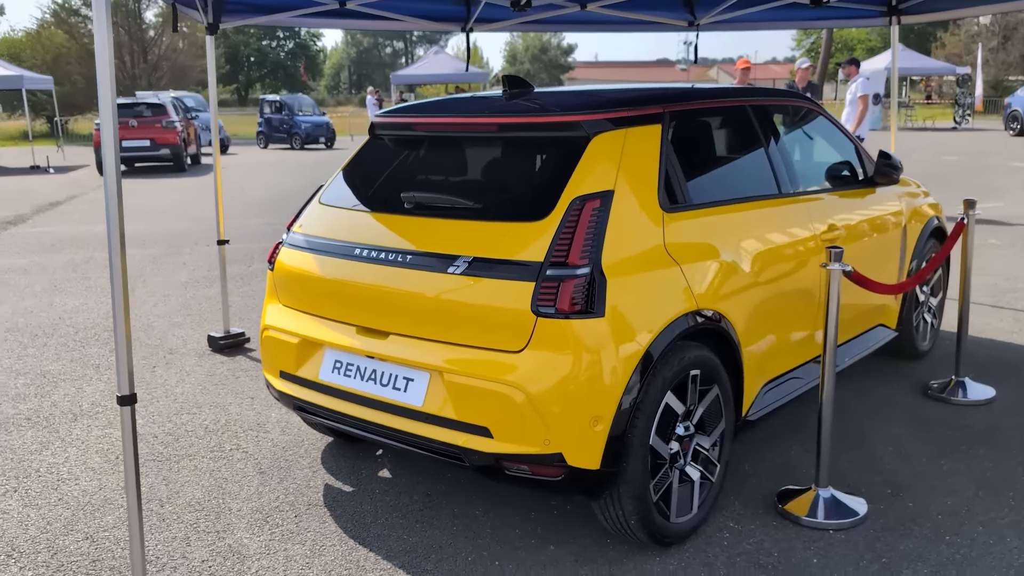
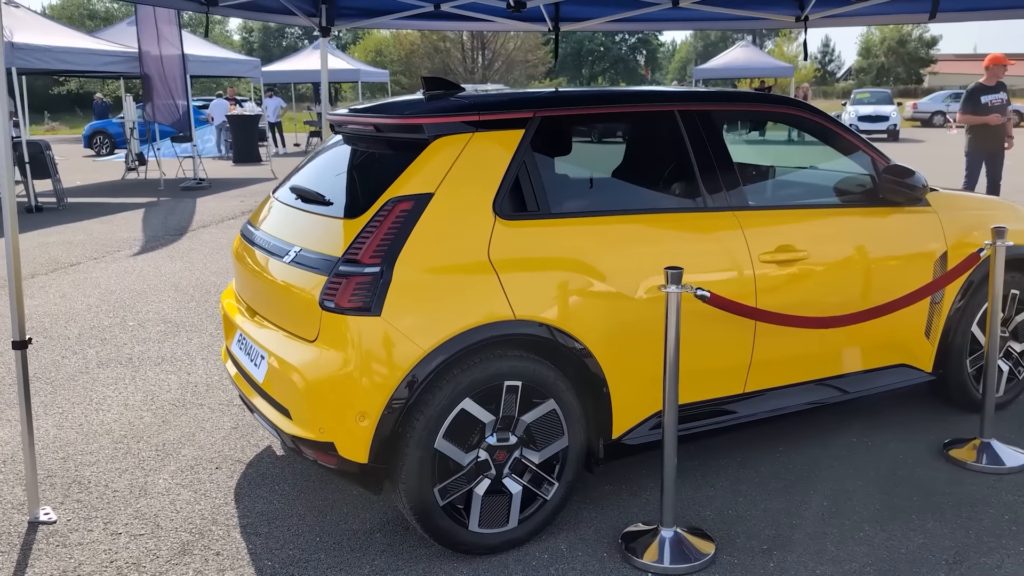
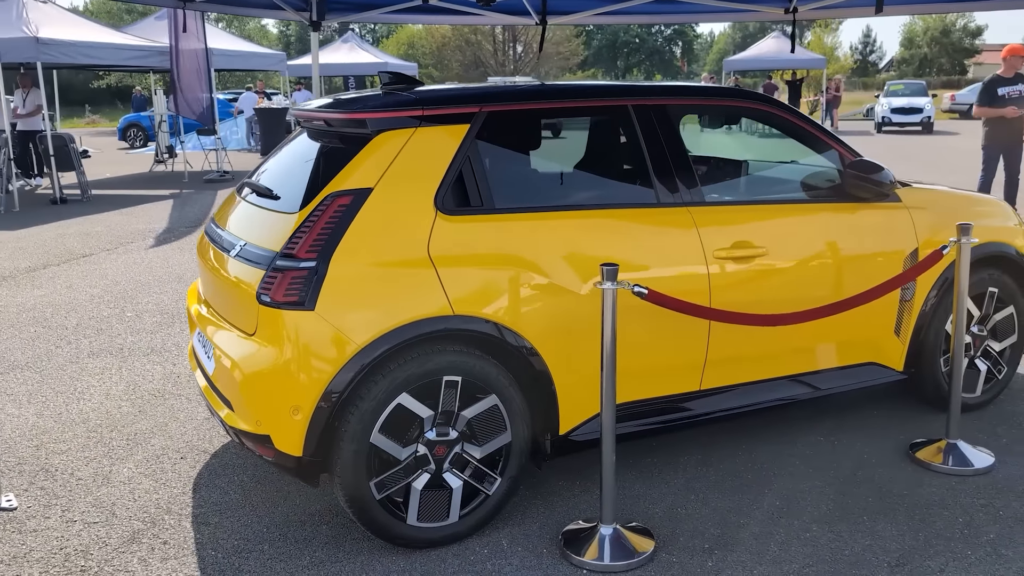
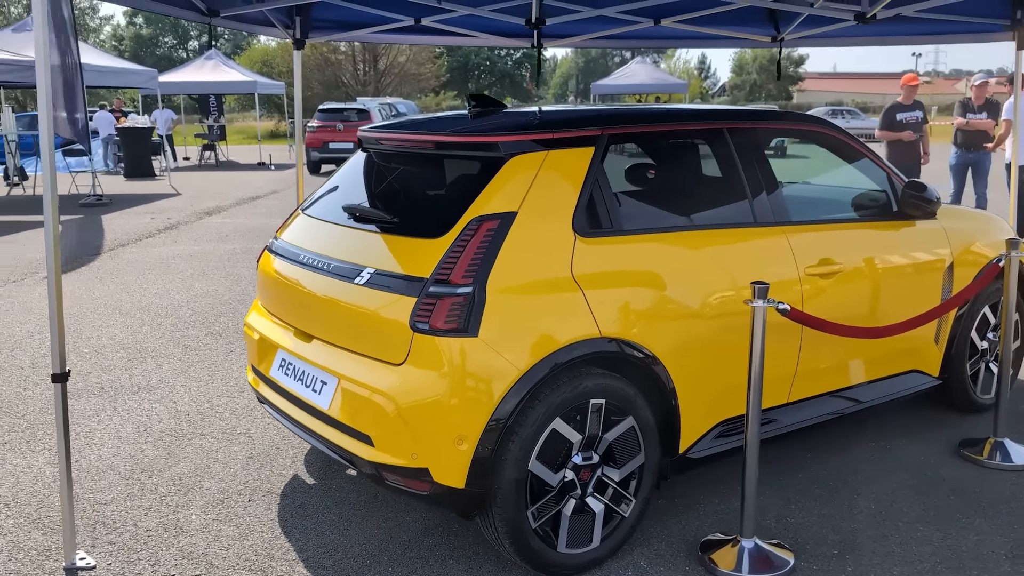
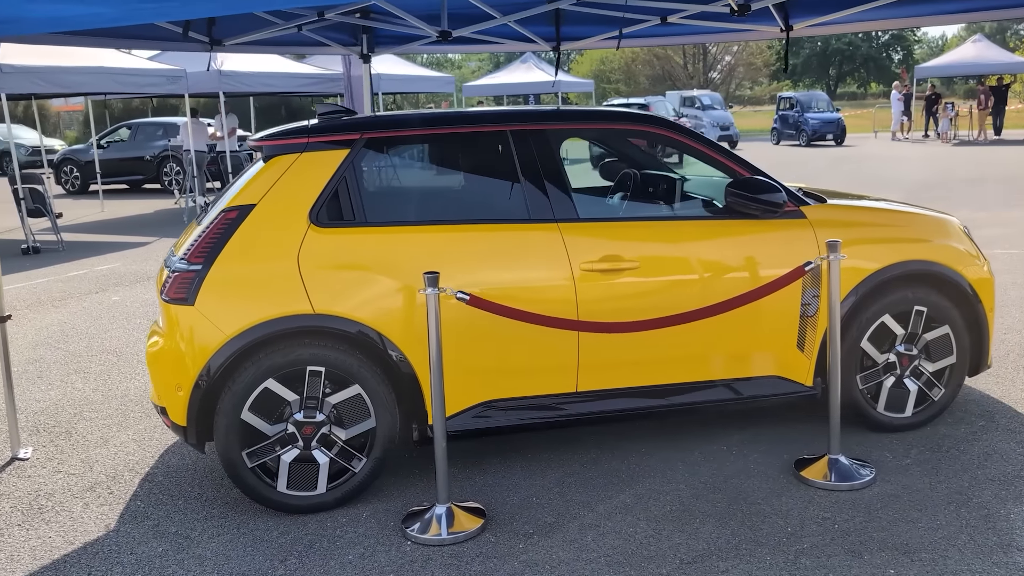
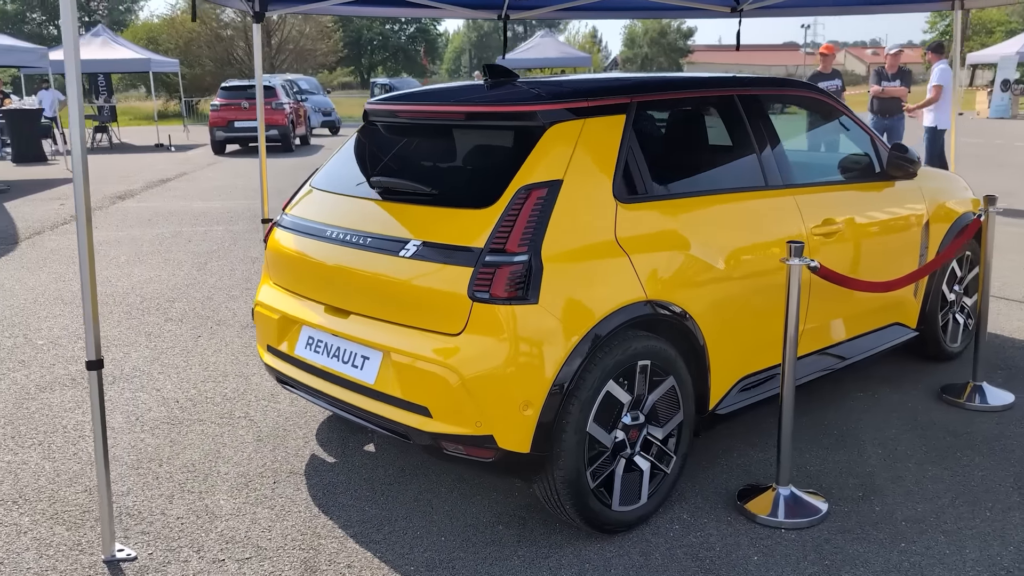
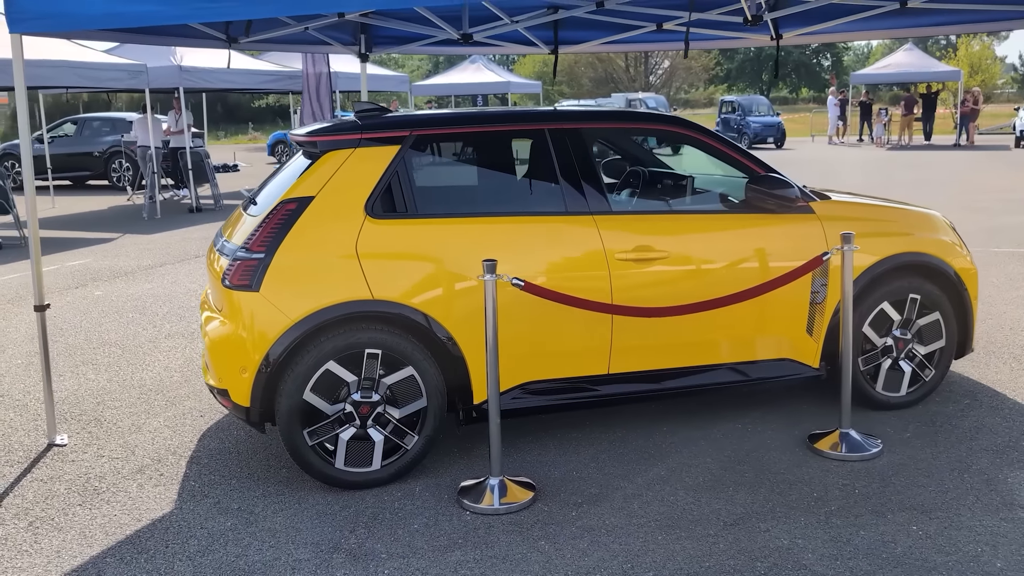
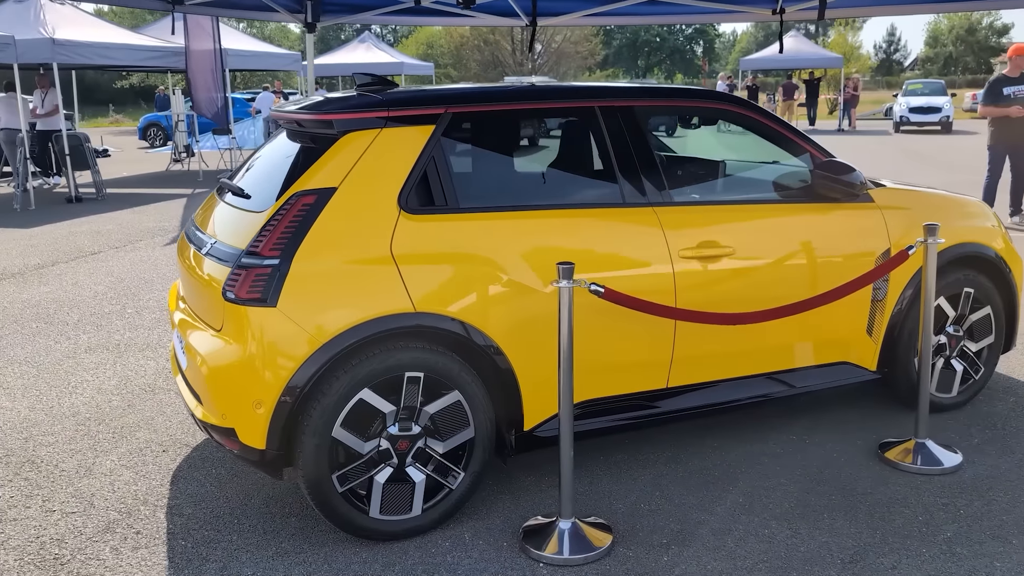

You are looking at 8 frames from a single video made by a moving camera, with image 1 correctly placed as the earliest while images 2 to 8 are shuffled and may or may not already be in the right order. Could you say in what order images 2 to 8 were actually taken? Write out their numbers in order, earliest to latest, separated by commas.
6, 4, 2, 3, 8, 7, 5
